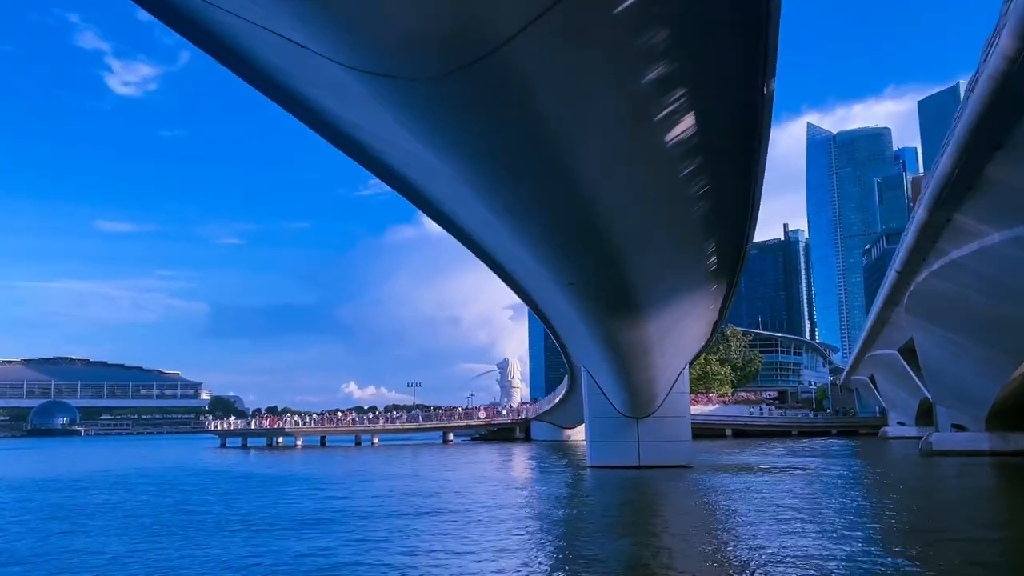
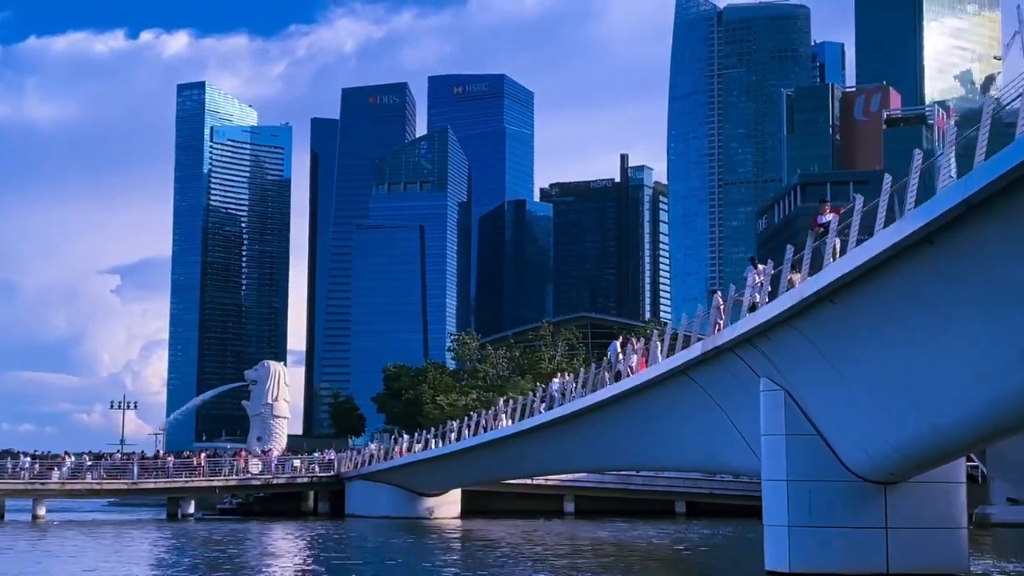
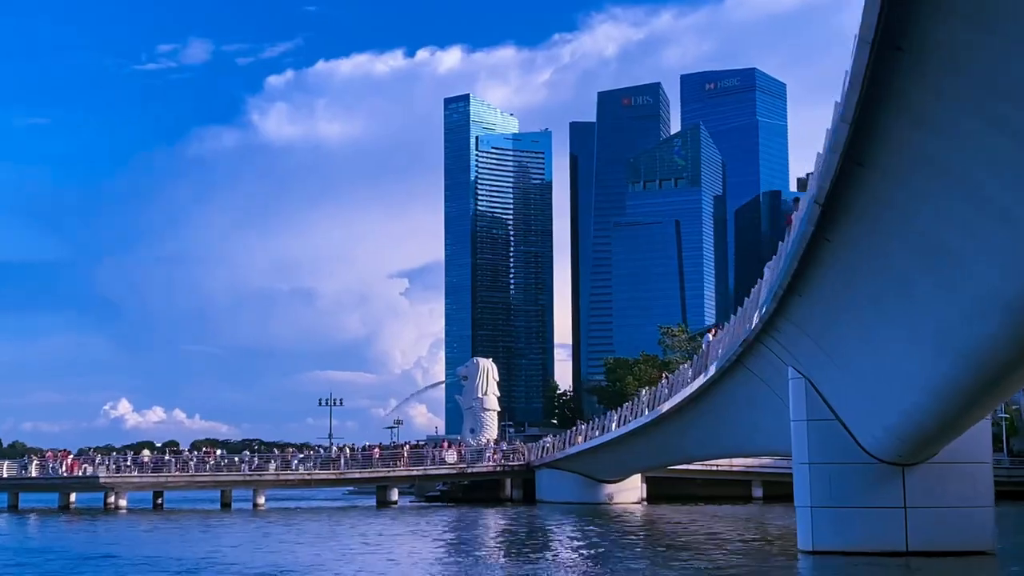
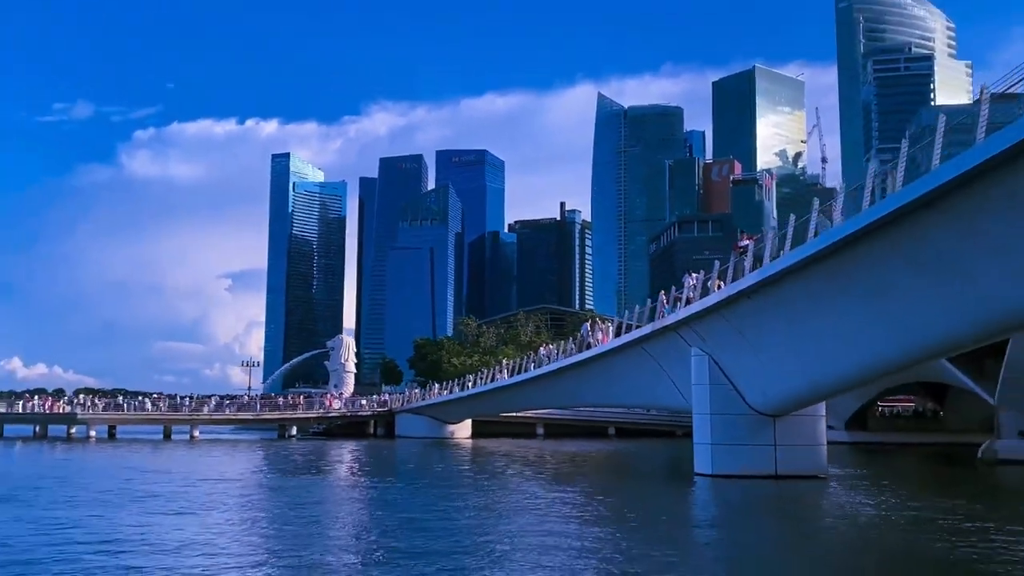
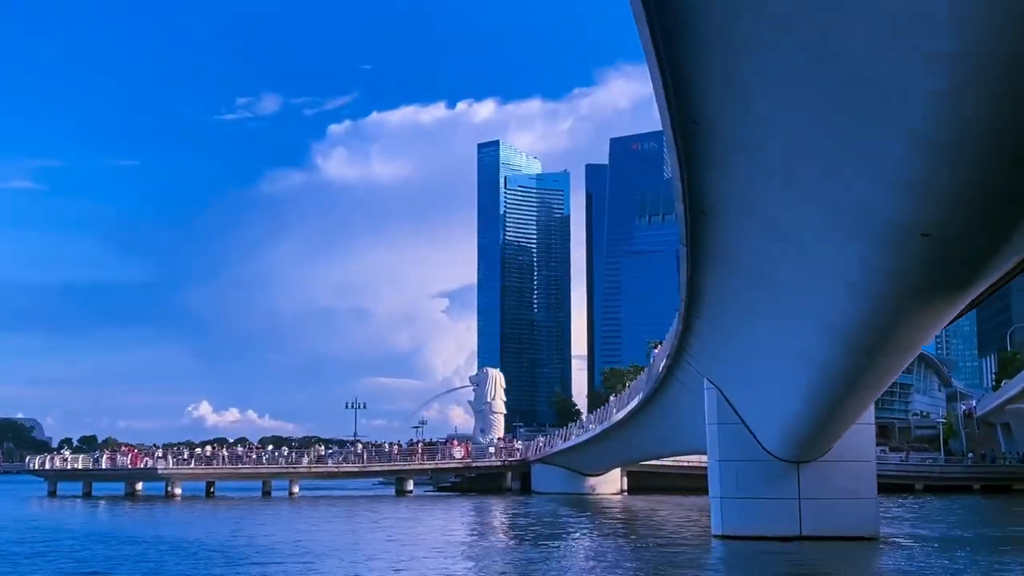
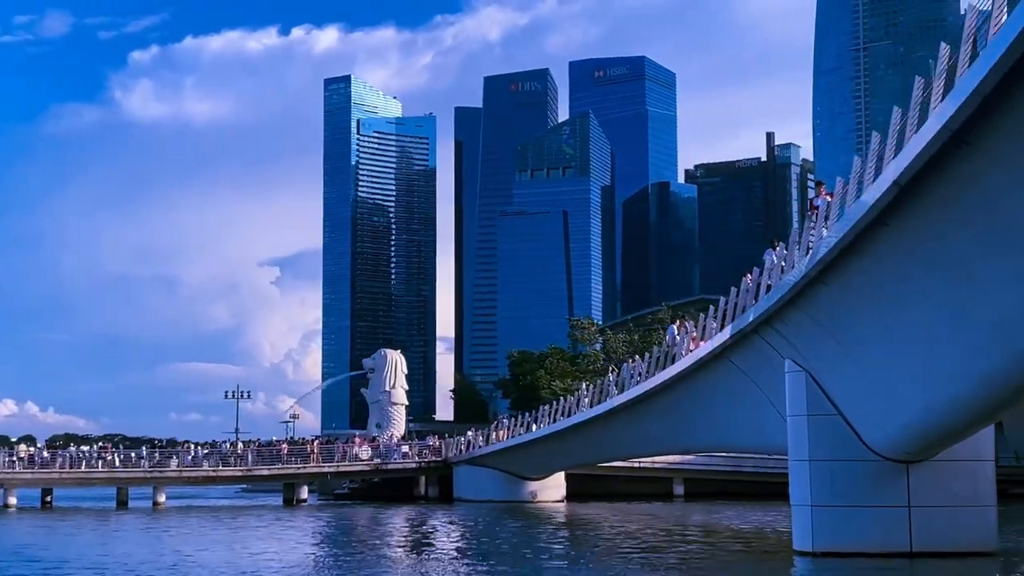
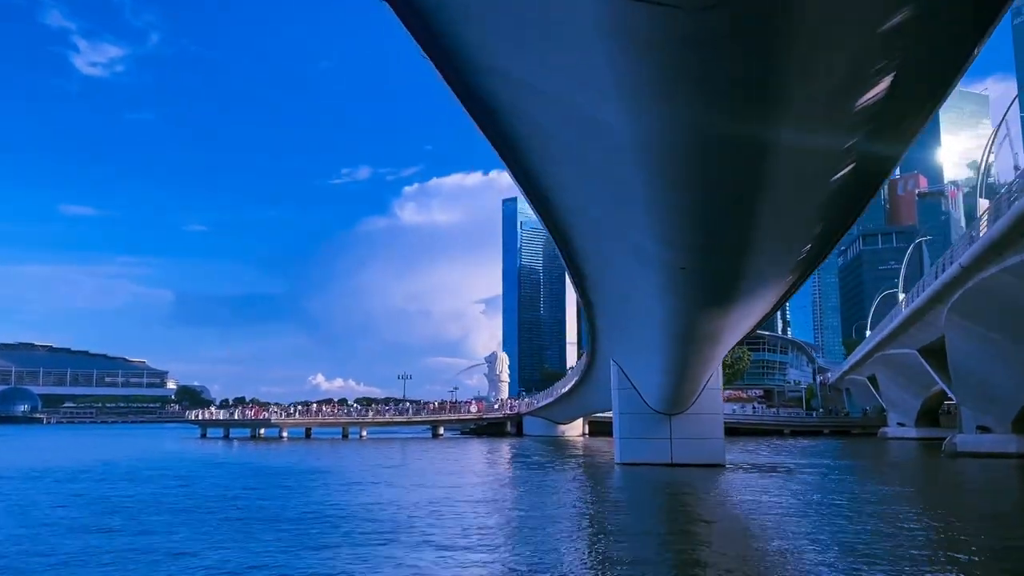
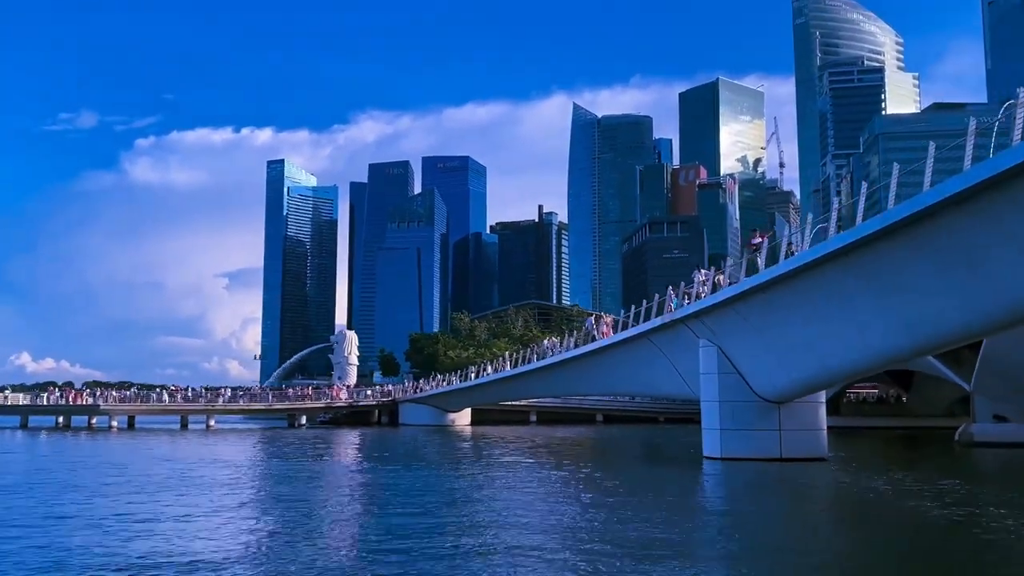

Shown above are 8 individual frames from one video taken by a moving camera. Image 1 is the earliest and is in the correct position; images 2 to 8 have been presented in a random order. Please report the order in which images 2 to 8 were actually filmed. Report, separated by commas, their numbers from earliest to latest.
7, 5, 3, 6, 2, 4, 8
